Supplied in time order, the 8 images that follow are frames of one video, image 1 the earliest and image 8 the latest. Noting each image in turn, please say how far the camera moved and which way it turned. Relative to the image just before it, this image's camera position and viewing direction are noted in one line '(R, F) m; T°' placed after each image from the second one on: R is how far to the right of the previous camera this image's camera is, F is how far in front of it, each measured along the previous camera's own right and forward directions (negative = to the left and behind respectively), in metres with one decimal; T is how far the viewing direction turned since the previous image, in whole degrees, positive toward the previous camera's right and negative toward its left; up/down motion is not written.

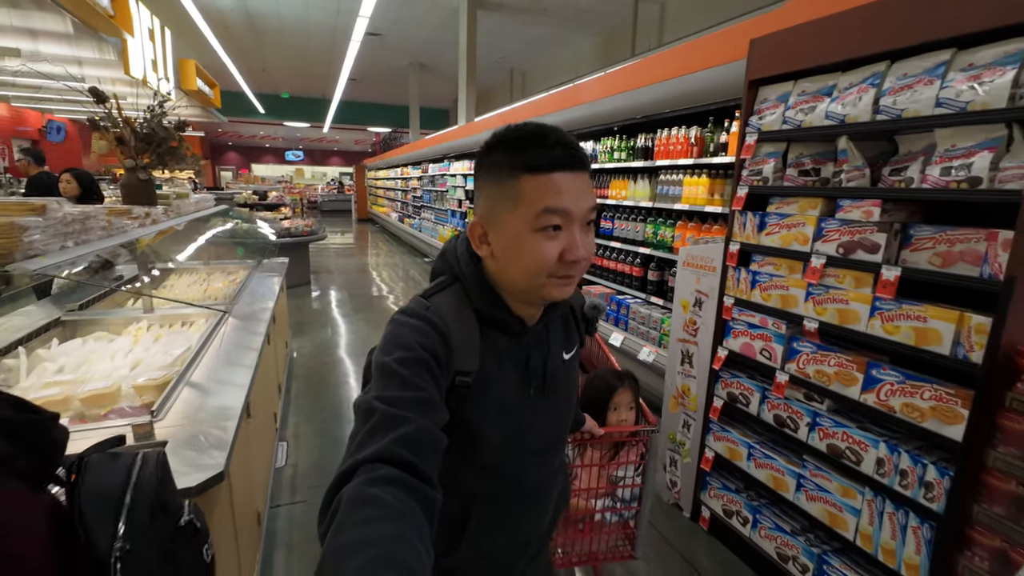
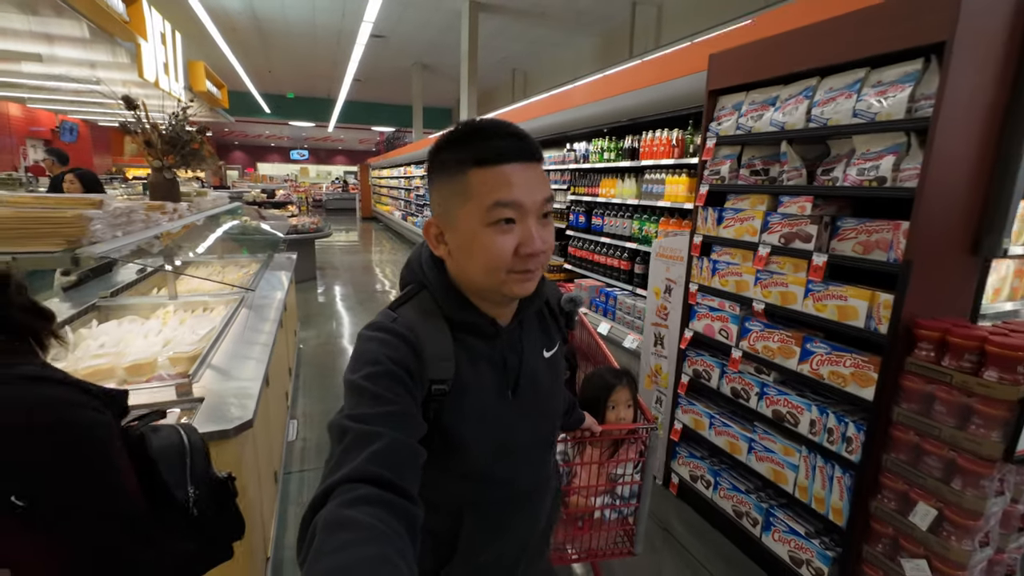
(+0.1, -0.2) m; 0°
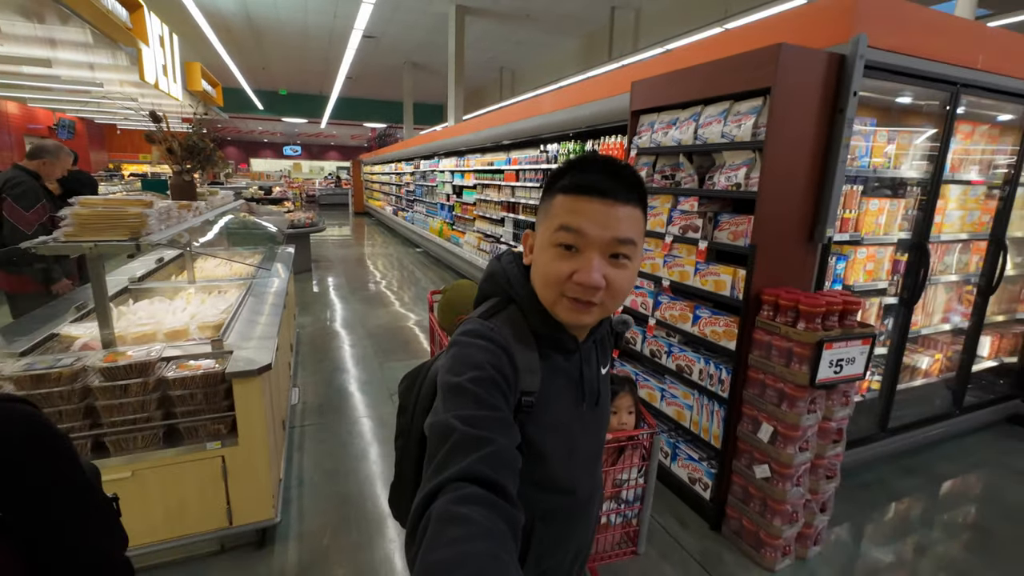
(+0.2, -0.5) m; +1°
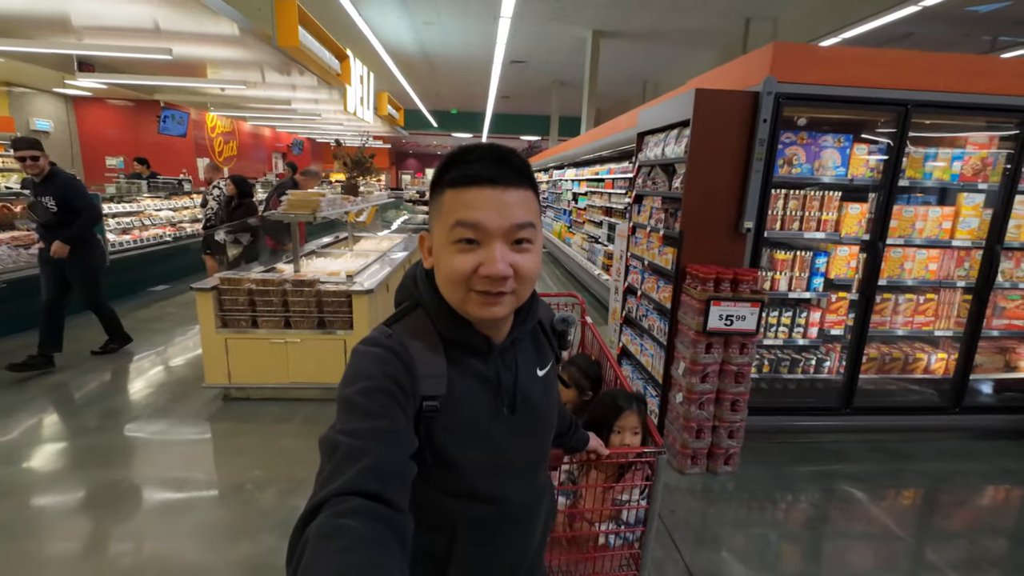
(+0.9, -0.9) m; -18°
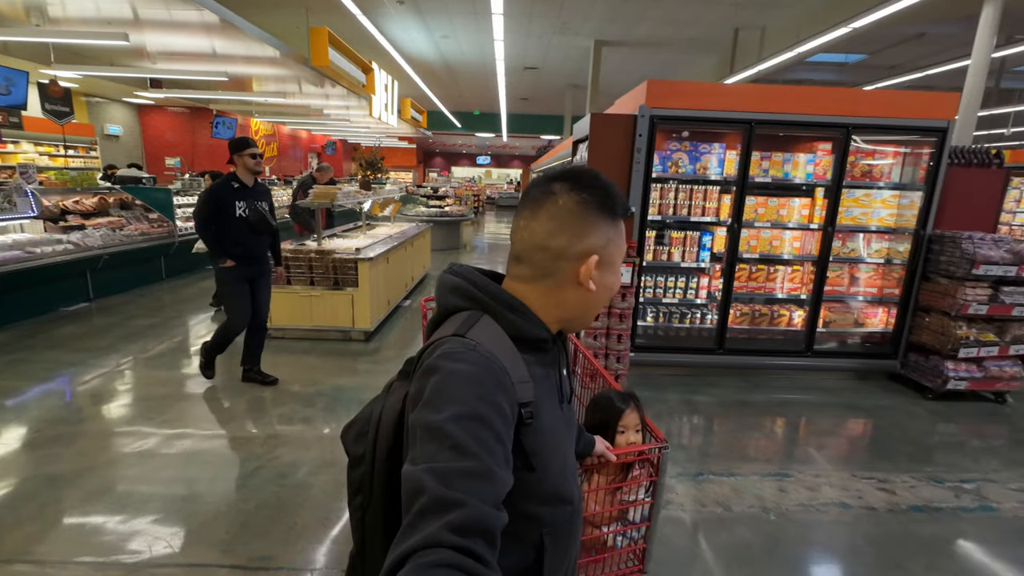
(+0.6, -1.1) m; -3°
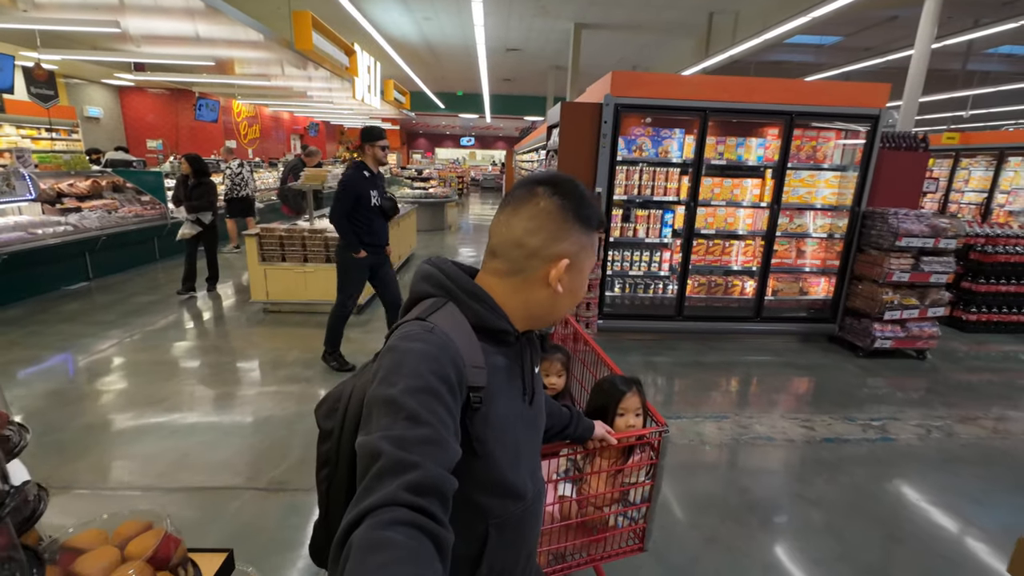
(+0.1, -0.4) m; +2°
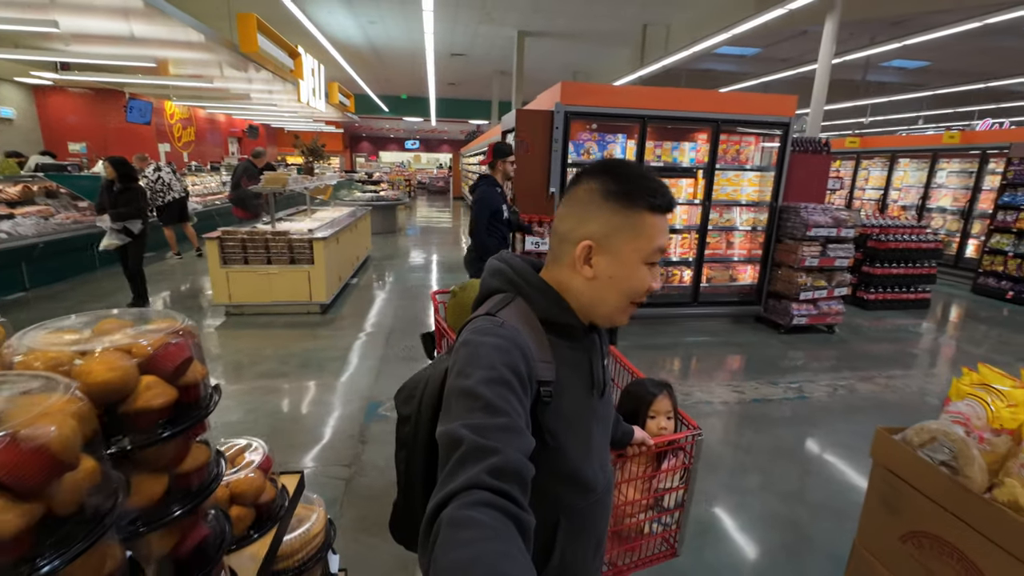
(-0.2, -0.3) m; +6°
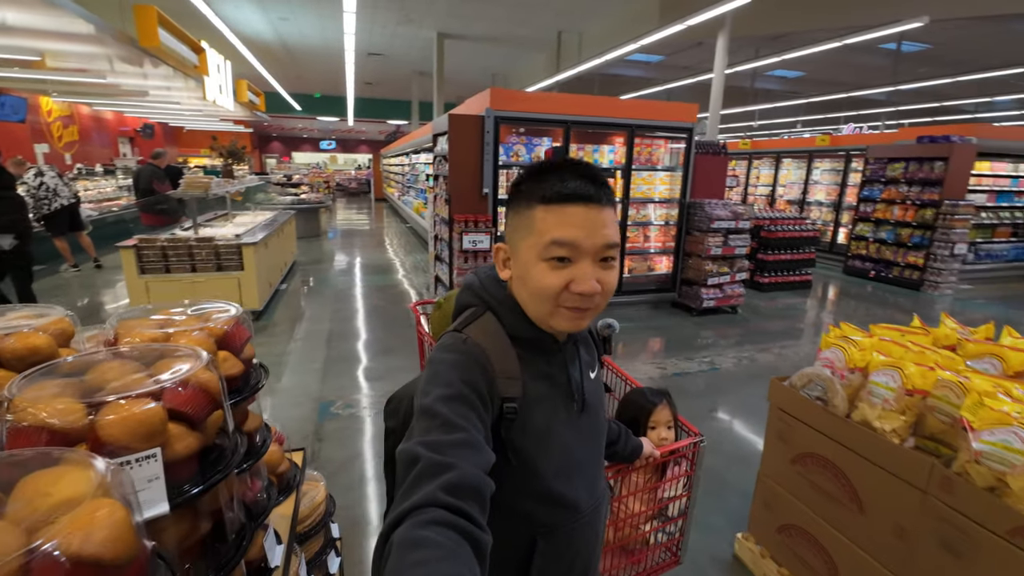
(-0.1, -0.2) m; +9°
